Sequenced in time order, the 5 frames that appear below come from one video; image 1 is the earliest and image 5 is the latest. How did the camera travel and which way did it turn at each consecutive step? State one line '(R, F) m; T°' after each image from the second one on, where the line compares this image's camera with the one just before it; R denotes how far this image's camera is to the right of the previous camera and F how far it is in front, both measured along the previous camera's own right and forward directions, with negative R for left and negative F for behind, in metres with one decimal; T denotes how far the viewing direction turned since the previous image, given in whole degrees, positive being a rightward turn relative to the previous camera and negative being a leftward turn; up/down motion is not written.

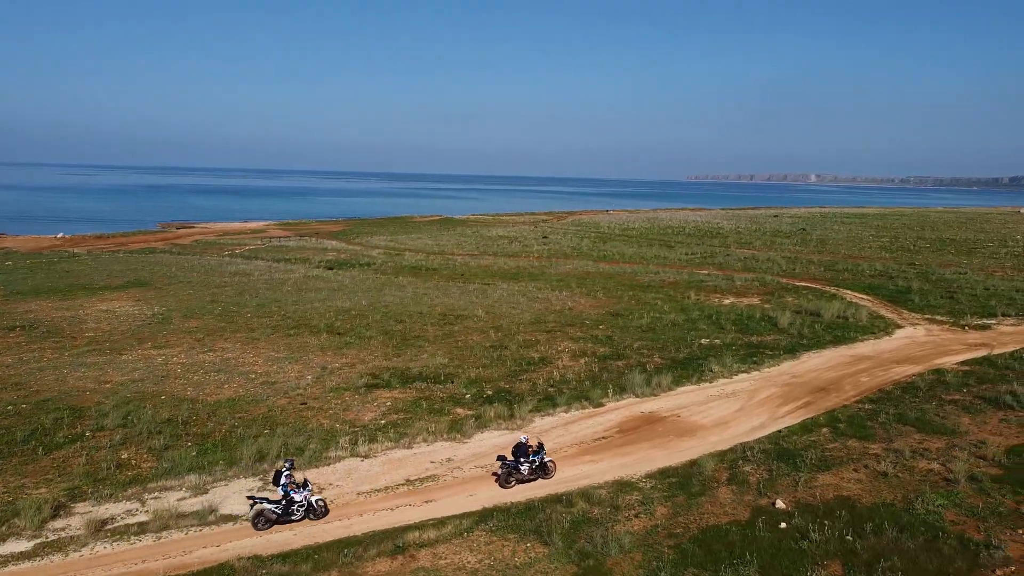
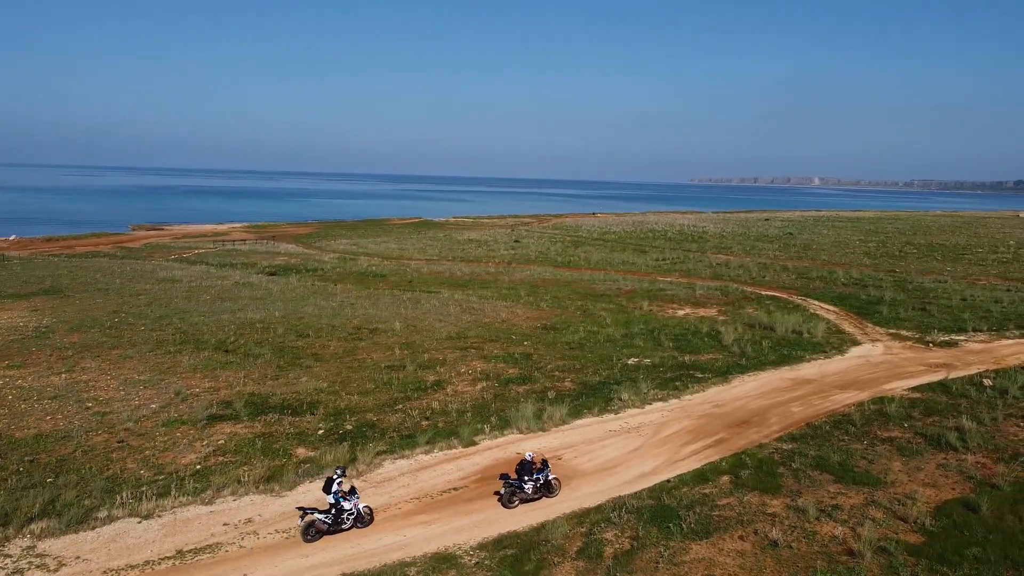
(+2.5, +2.4) m; 0°
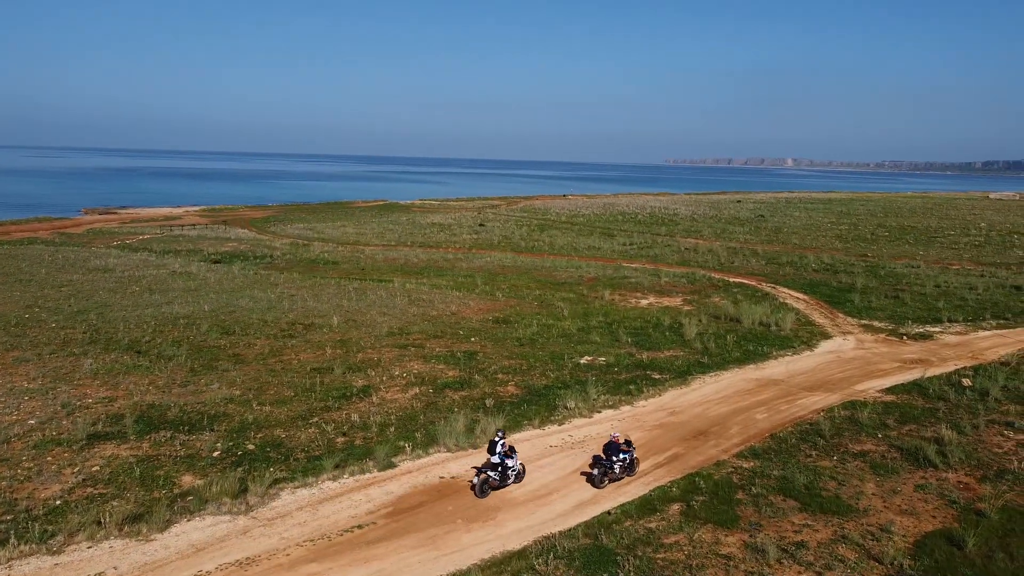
(+0.8, +1.8) m; +2°
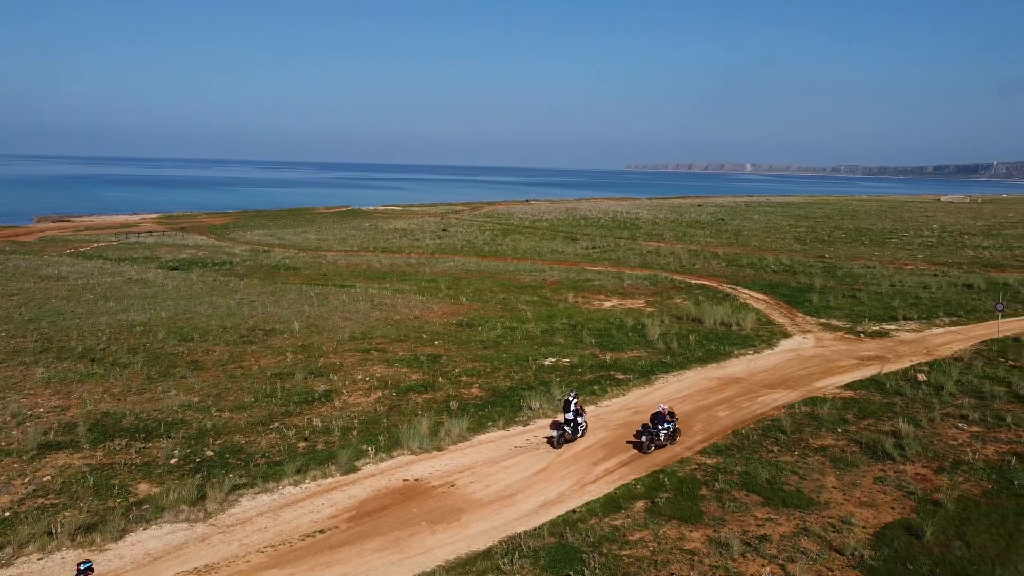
(0.0, 0.0) m; +3°
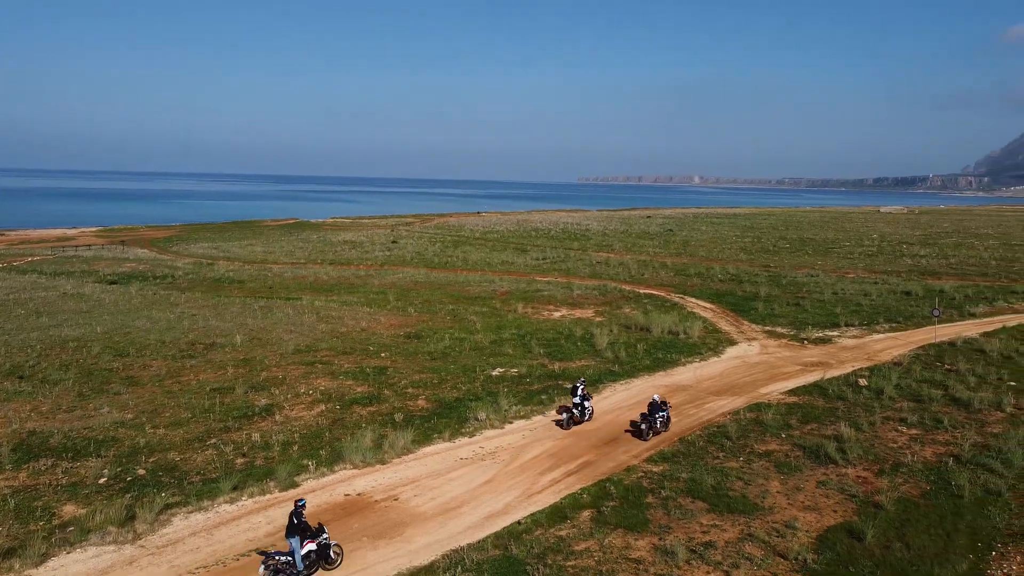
(+0.1, +0.2) m; +3°
